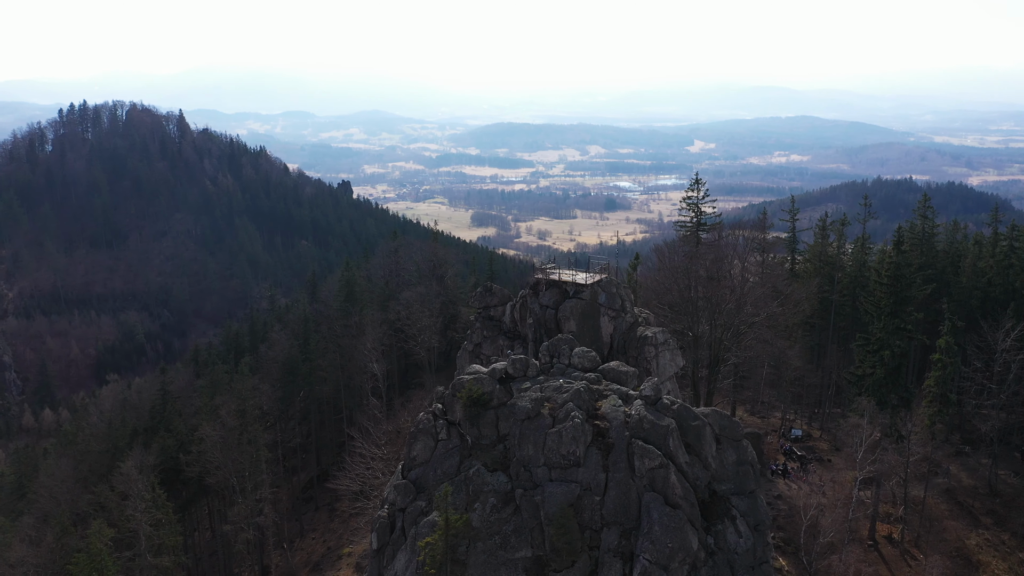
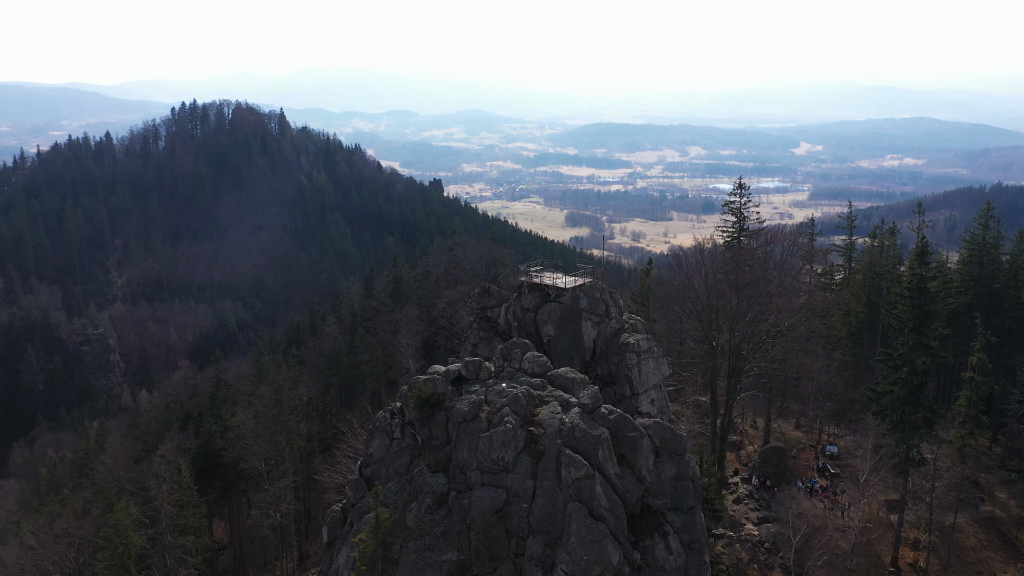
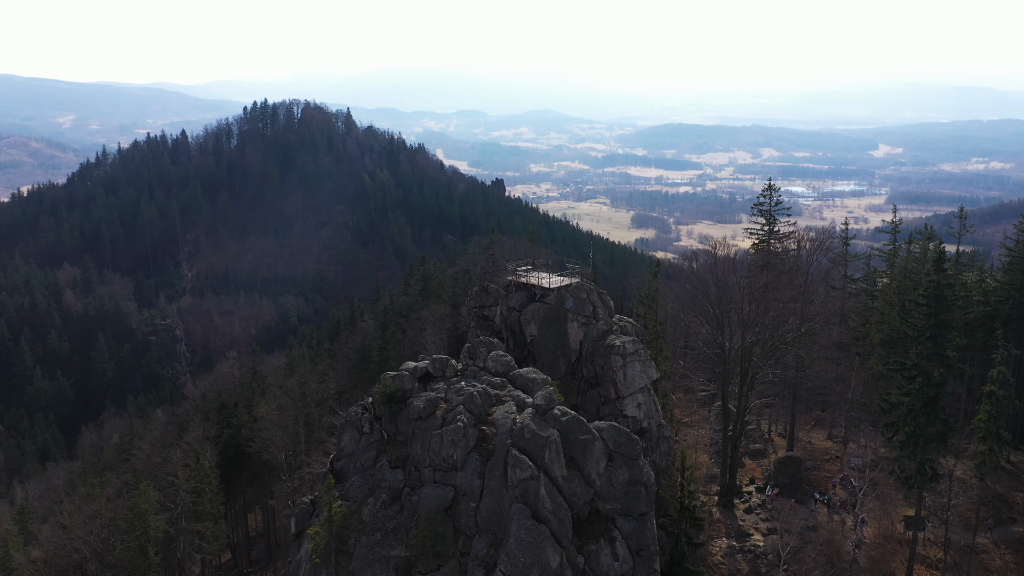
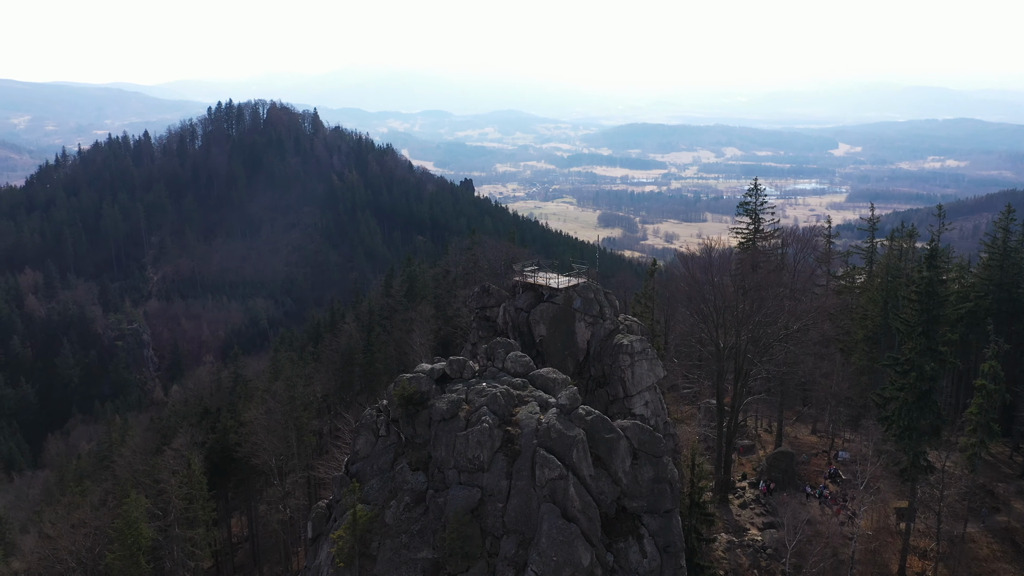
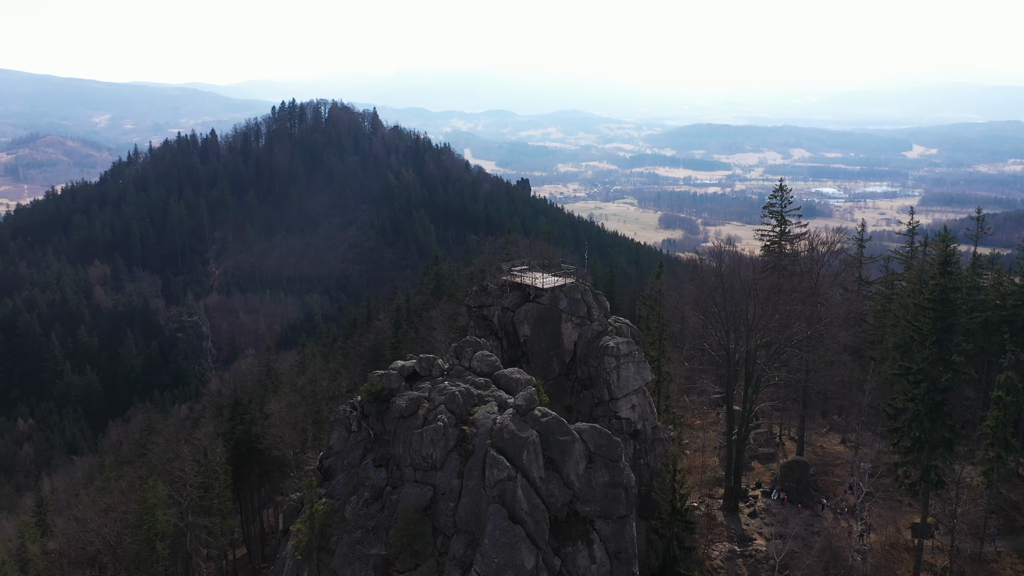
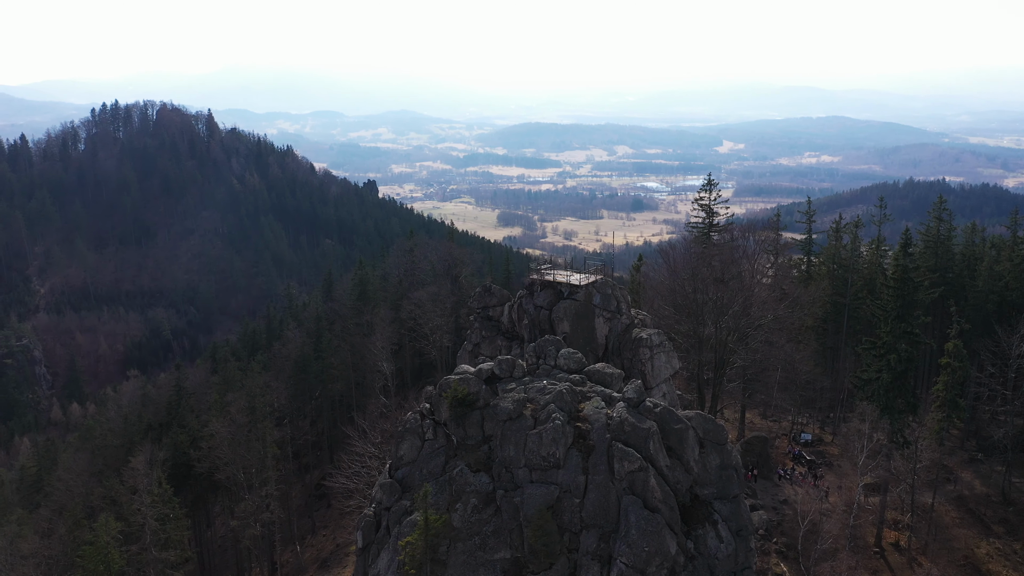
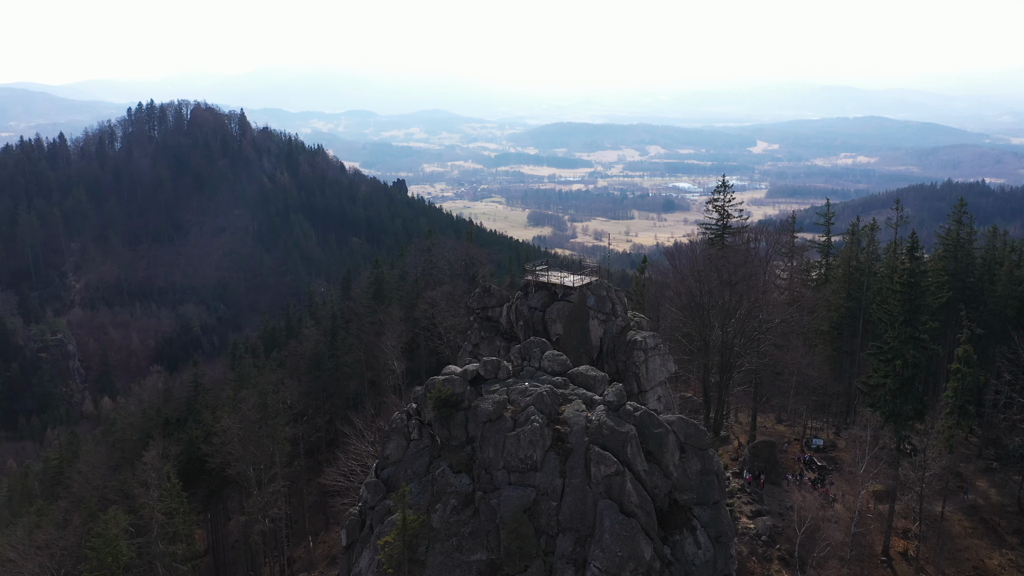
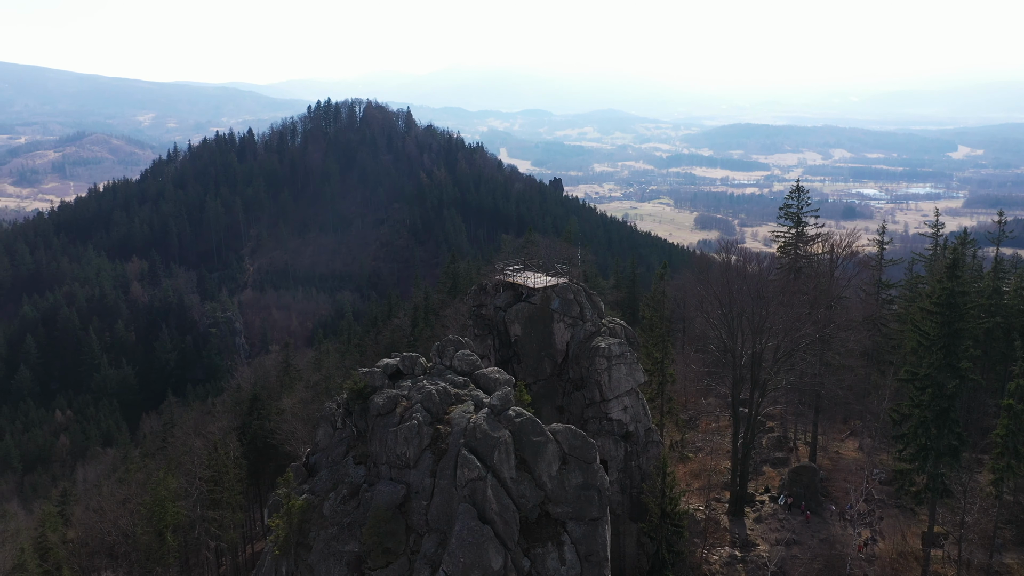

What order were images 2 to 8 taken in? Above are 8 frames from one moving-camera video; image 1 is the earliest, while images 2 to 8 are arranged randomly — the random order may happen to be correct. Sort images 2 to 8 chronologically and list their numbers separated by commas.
6, 7, 2, 4, 3, 5, 8
